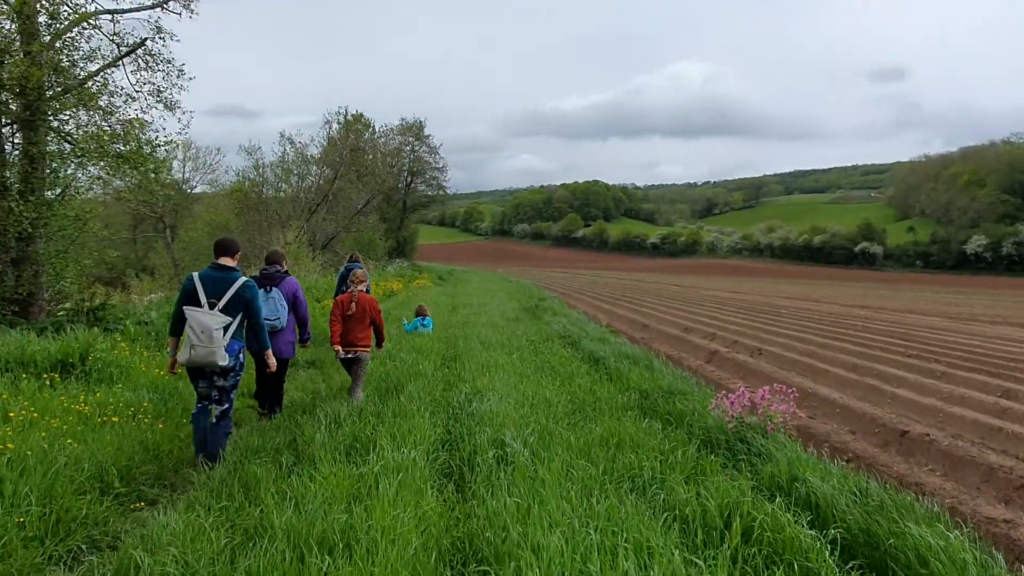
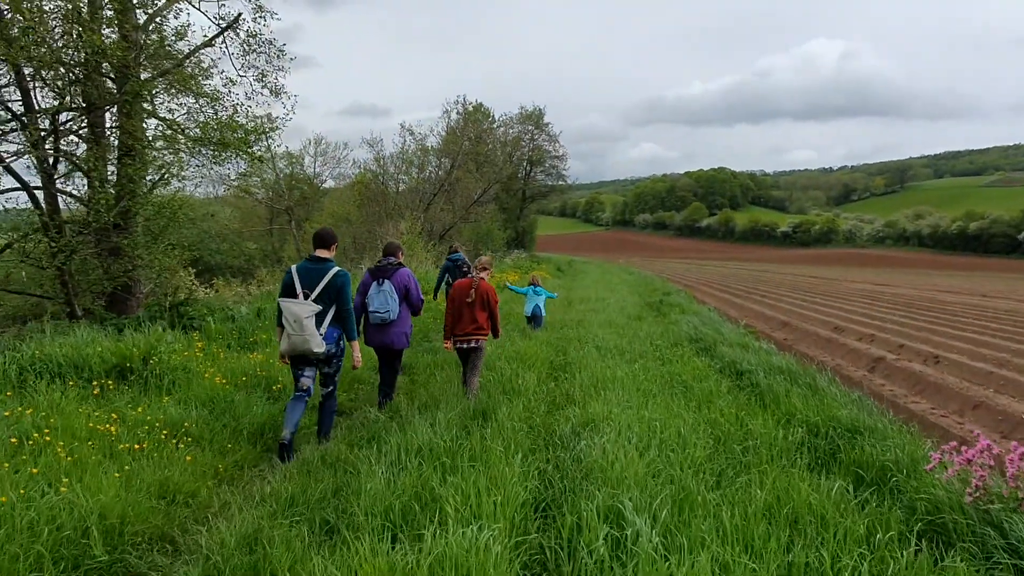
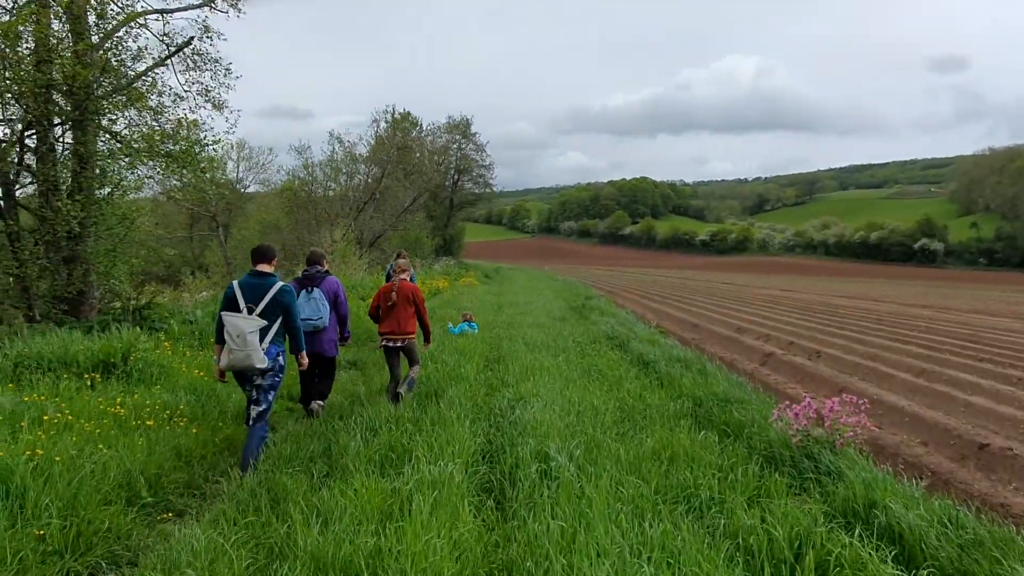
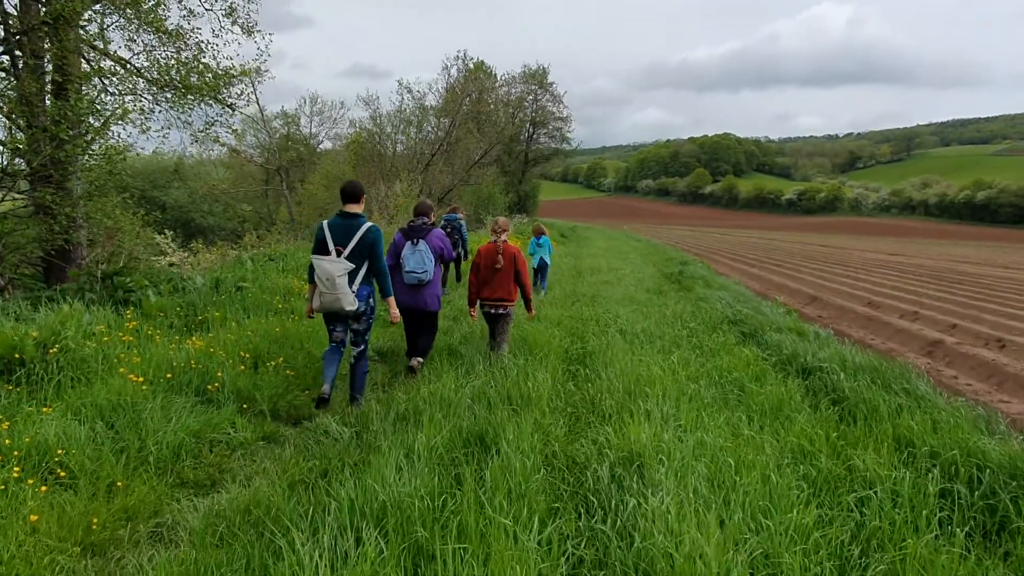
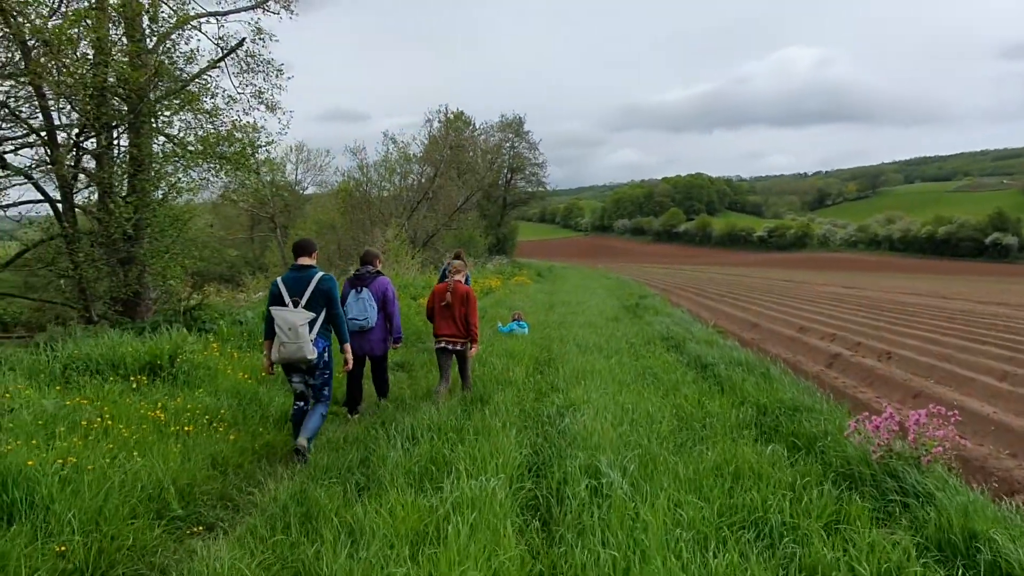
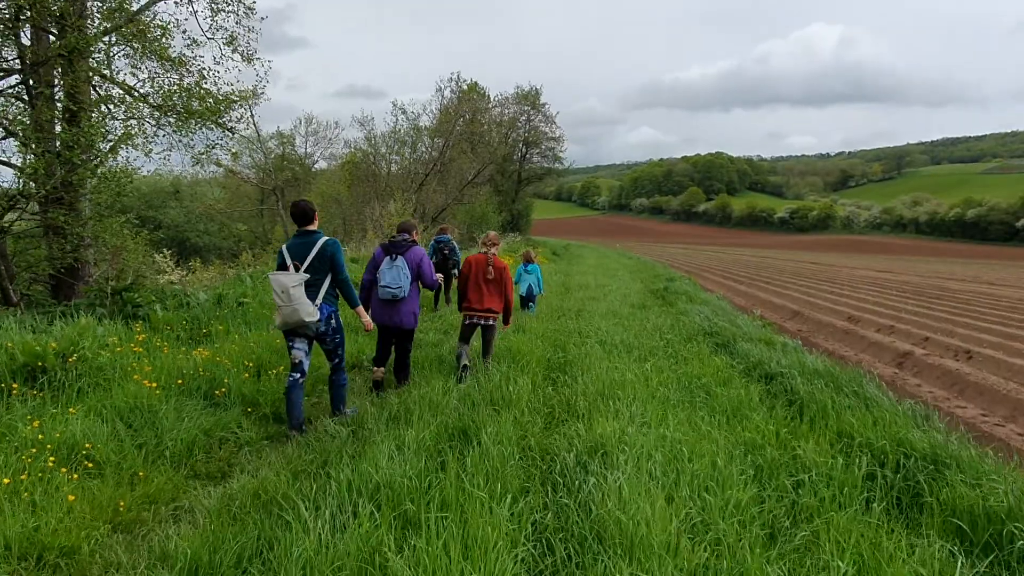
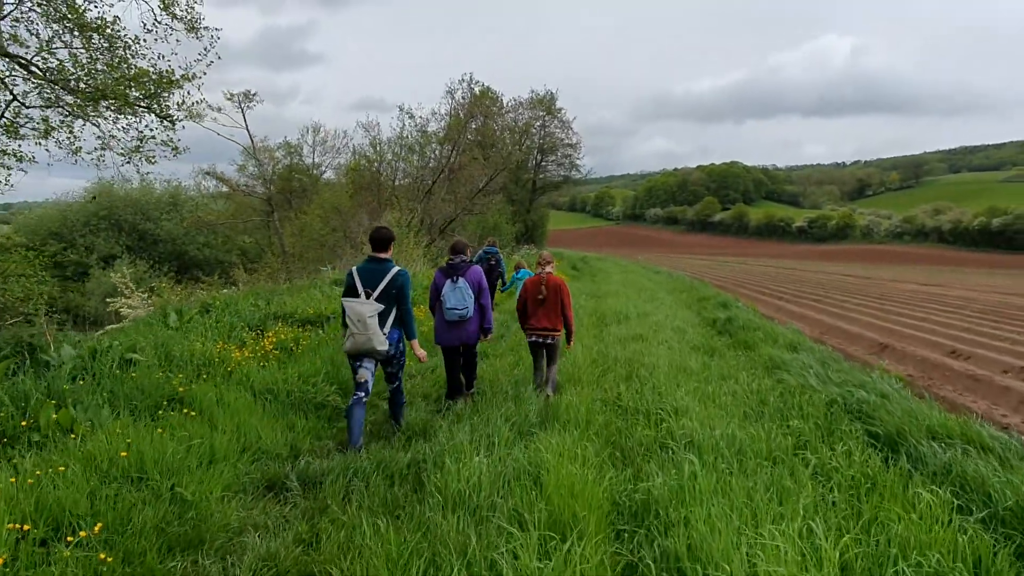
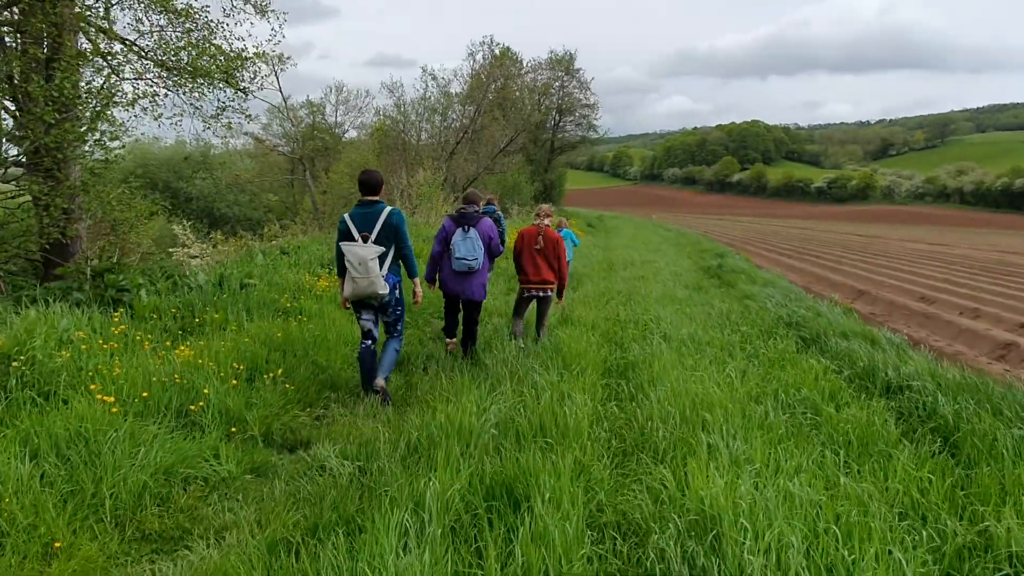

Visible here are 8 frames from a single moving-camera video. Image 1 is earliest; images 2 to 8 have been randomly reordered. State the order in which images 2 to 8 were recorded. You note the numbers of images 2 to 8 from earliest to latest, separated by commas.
3, 5, 2, 6, 4, 8, 7
